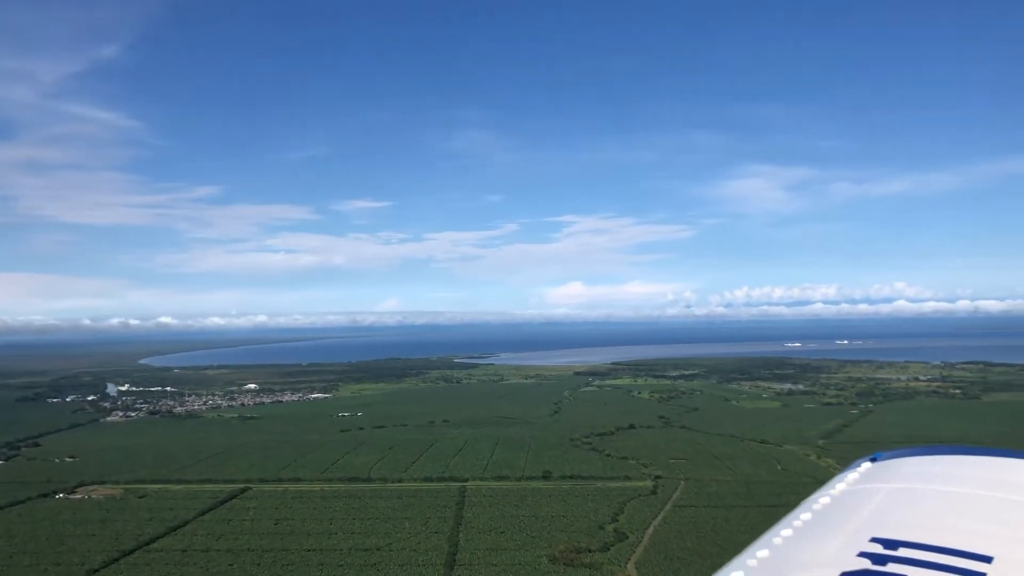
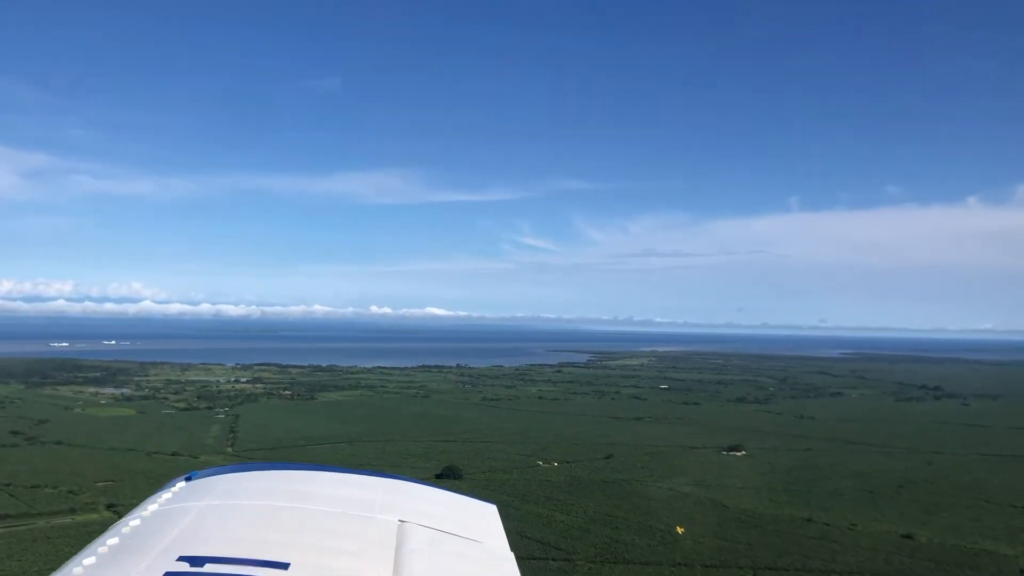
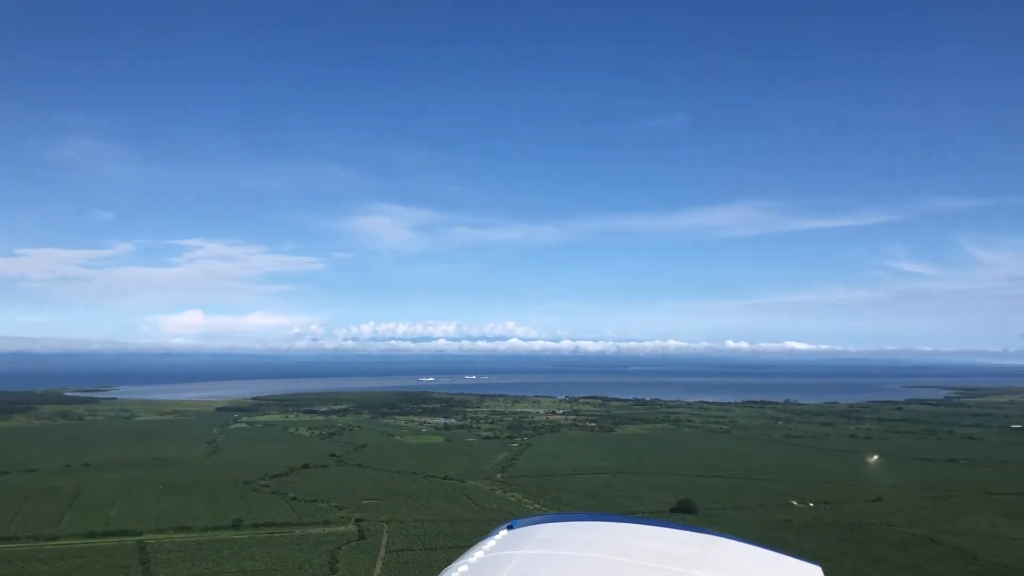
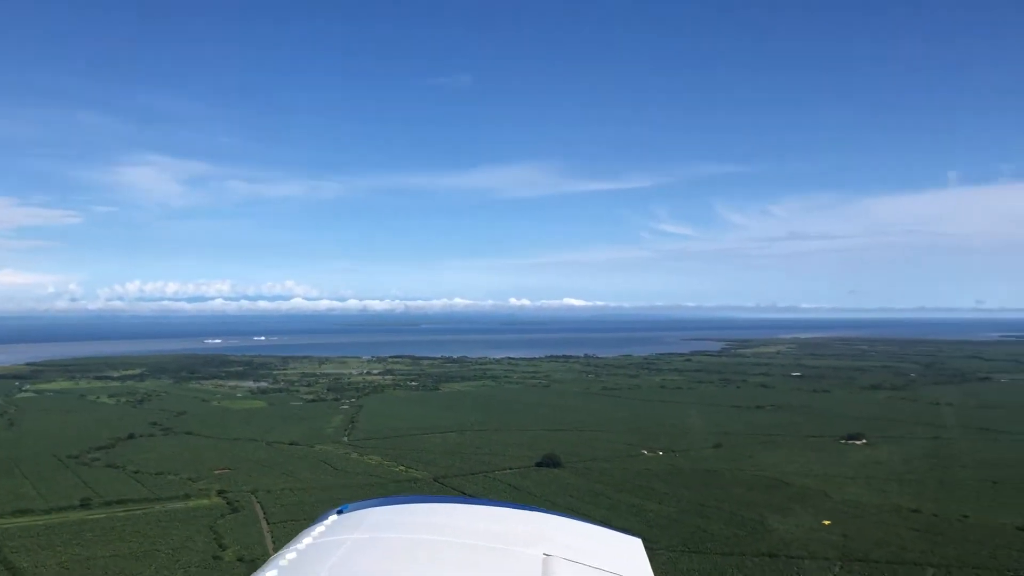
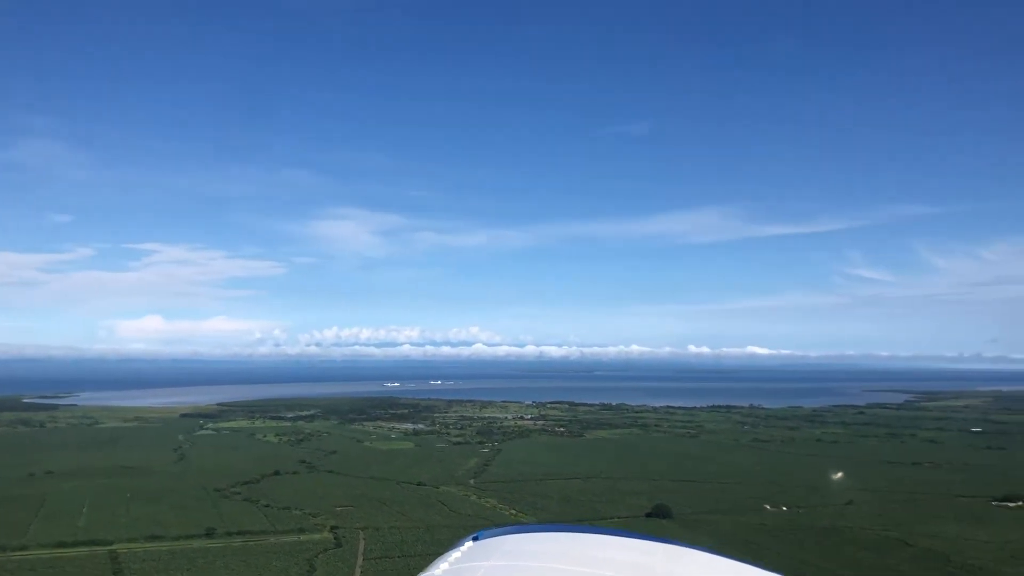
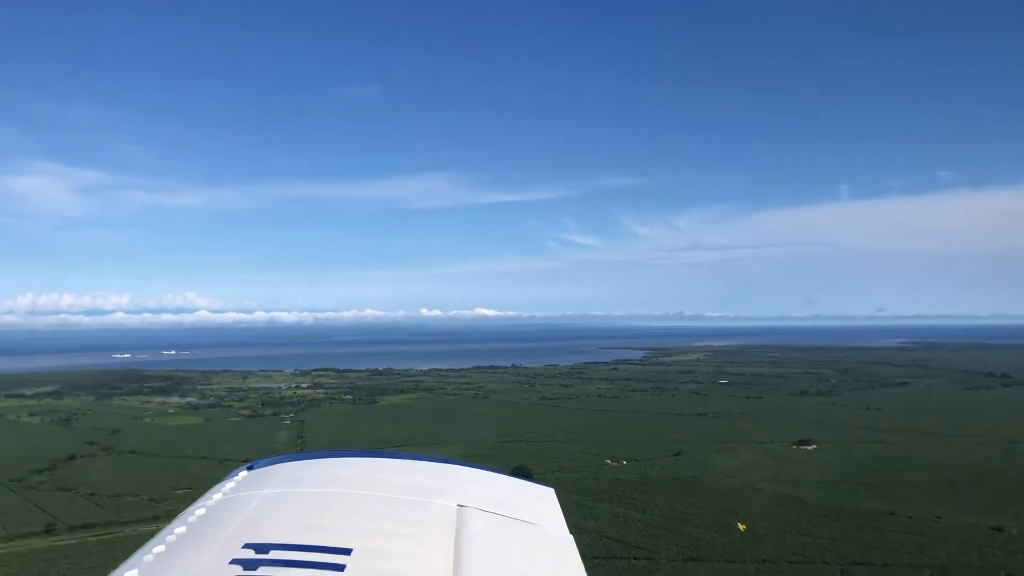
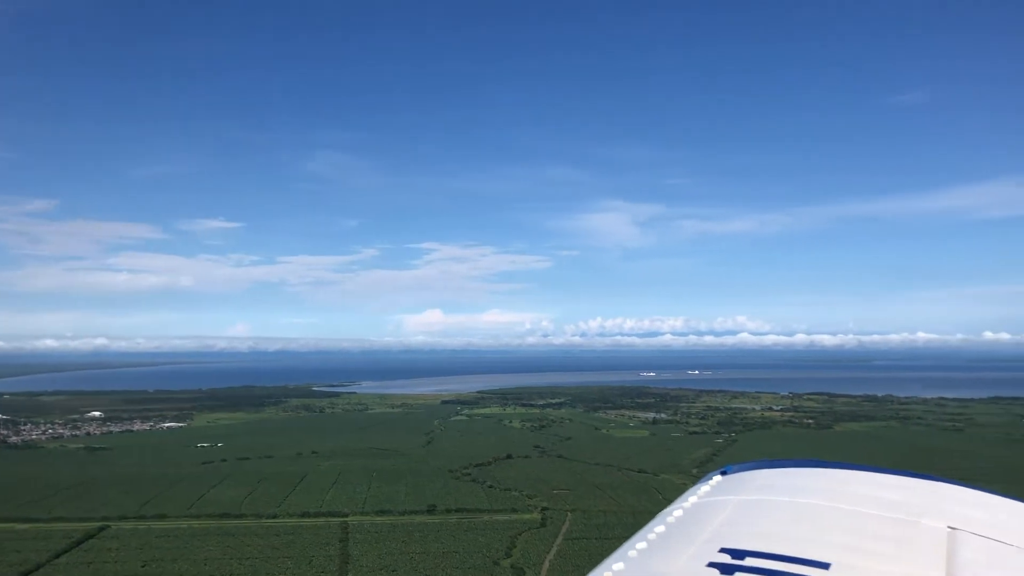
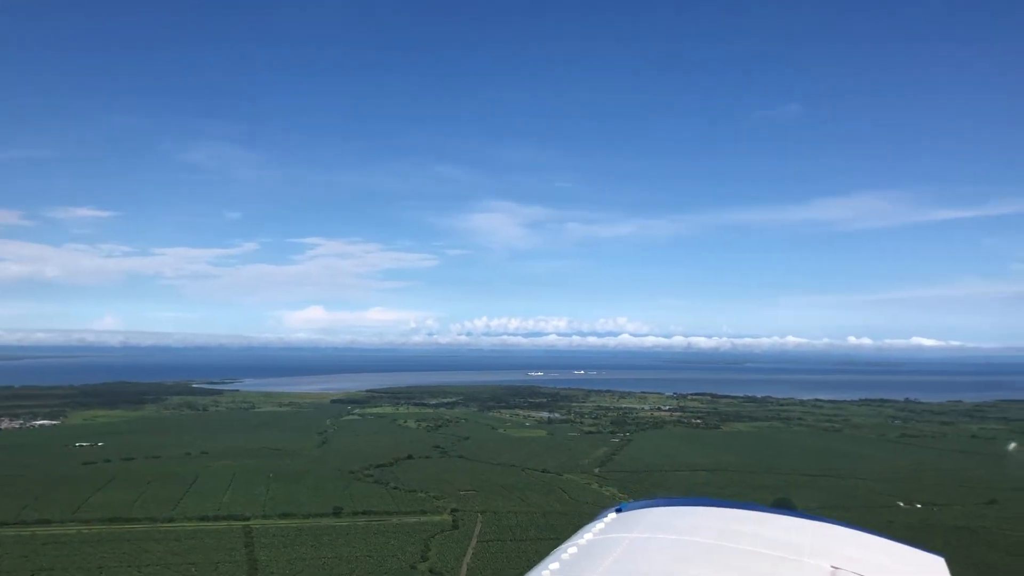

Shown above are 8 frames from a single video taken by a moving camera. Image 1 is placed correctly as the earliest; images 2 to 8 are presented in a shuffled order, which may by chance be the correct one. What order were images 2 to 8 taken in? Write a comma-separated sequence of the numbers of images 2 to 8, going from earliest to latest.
7, 8, 3, 5, 4, 2, 6
